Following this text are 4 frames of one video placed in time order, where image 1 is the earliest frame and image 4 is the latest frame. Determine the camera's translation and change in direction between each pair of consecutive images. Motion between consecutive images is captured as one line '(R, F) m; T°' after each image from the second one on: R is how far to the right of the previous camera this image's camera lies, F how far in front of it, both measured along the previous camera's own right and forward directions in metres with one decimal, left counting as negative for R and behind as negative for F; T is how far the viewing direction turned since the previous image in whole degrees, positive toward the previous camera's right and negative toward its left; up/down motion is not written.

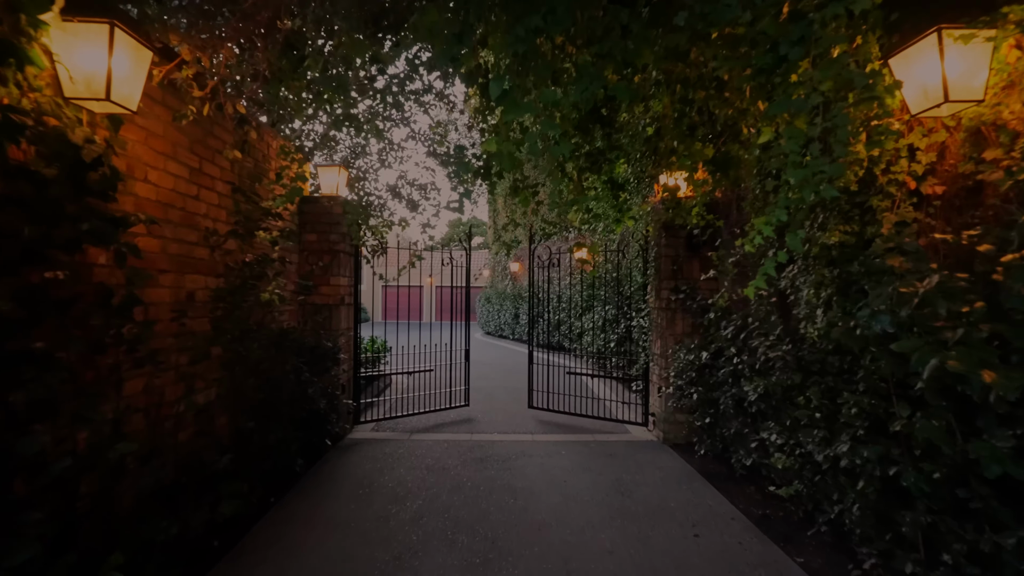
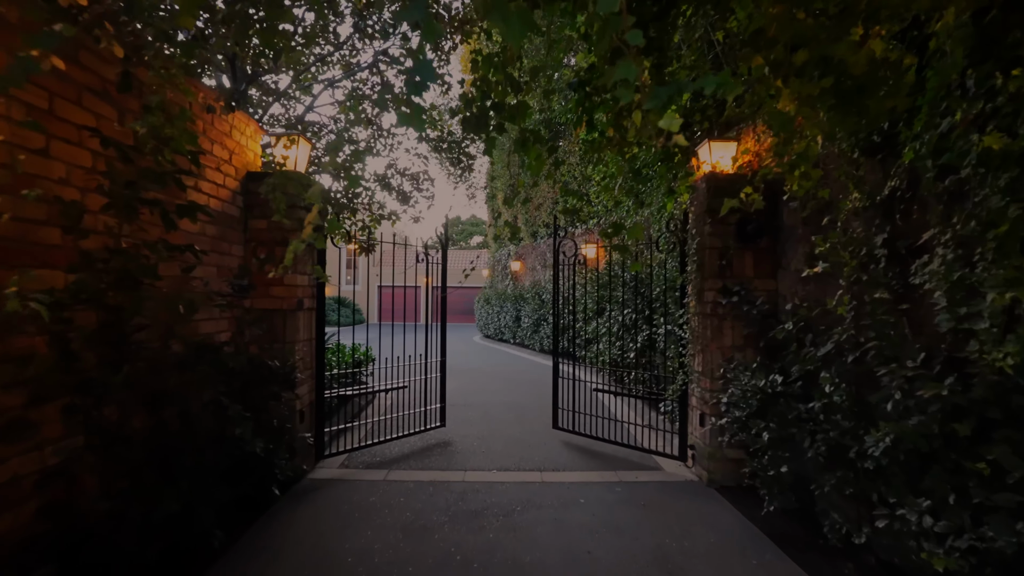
(0.0, +0.9) m; 0°
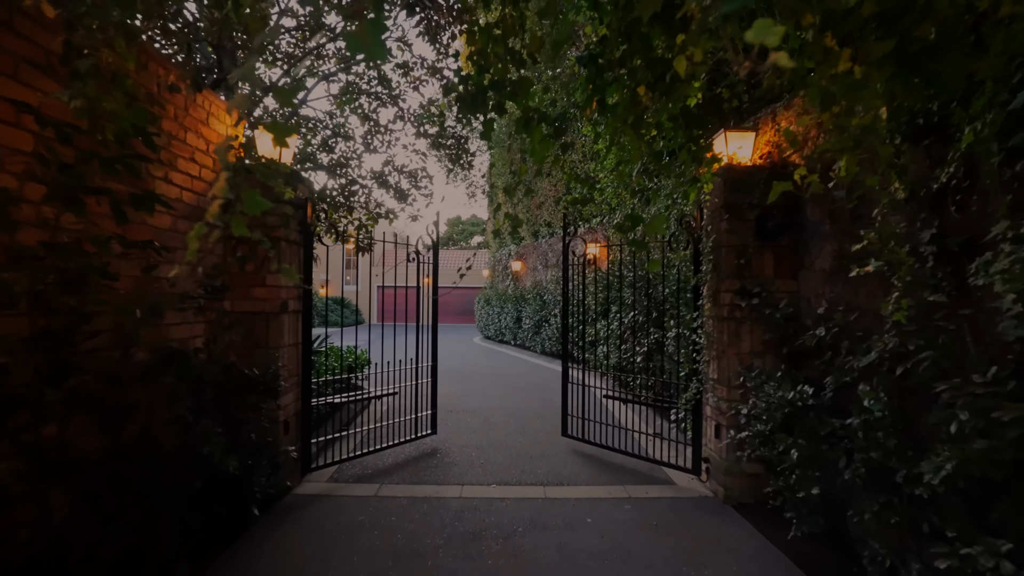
(0.0, +0.2) m; 0°
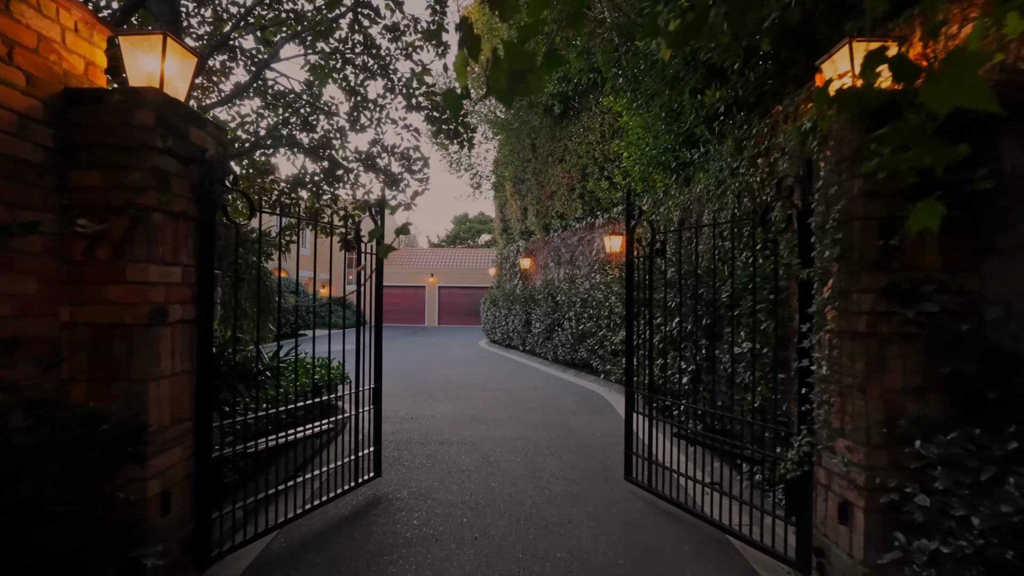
(0.0, +1.2) m; -1°
